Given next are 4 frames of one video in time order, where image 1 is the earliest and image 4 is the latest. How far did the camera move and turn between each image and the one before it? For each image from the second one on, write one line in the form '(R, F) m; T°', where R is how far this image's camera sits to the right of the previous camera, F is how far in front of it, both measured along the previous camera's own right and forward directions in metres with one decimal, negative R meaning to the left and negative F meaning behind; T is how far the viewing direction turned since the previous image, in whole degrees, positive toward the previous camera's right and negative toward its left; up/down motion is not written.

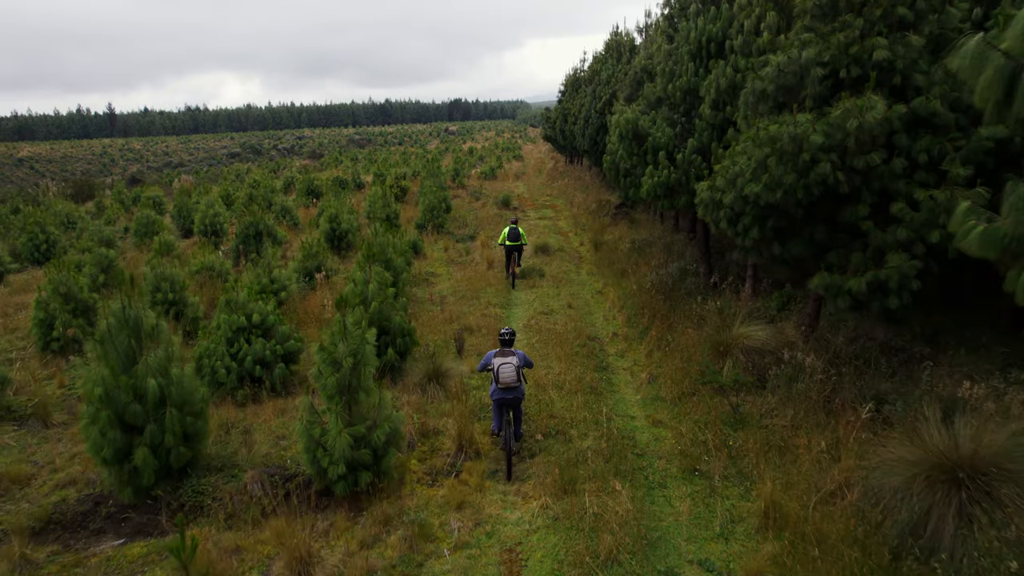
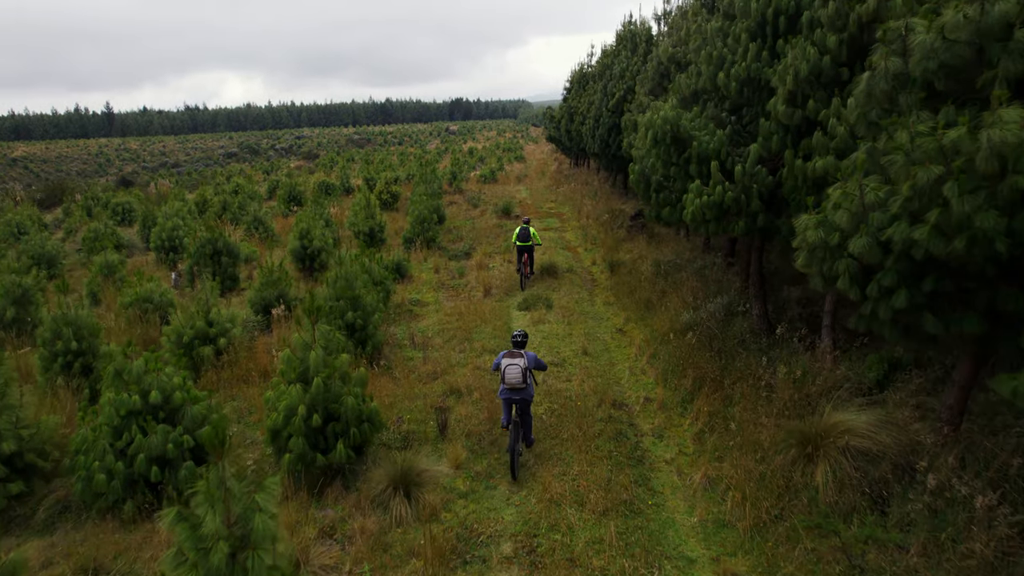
(0.0, +2.3) m; 0°
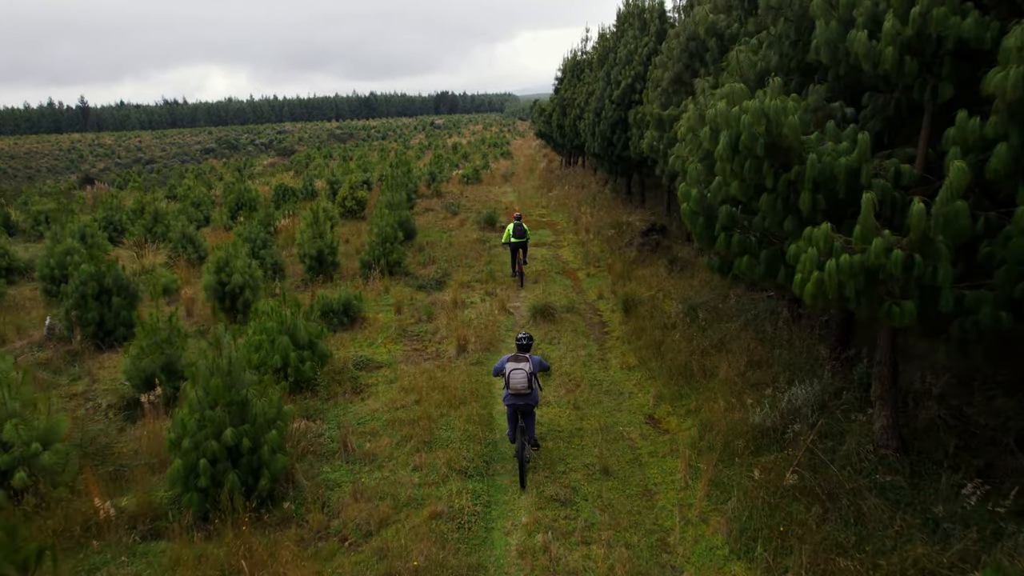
(+0.1, +3.2) m; +1°
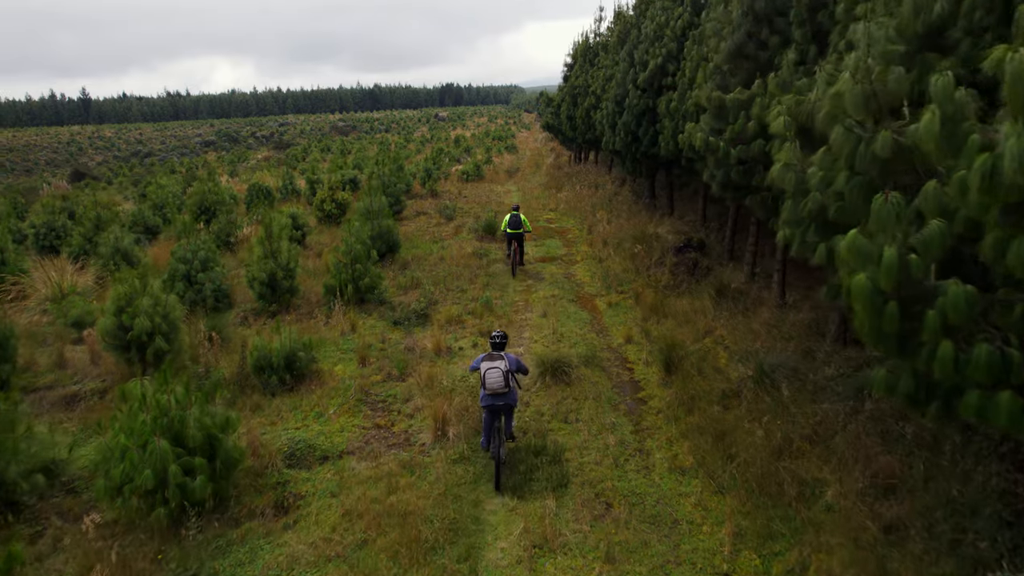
(+0.1, +2.7) m; 0°
